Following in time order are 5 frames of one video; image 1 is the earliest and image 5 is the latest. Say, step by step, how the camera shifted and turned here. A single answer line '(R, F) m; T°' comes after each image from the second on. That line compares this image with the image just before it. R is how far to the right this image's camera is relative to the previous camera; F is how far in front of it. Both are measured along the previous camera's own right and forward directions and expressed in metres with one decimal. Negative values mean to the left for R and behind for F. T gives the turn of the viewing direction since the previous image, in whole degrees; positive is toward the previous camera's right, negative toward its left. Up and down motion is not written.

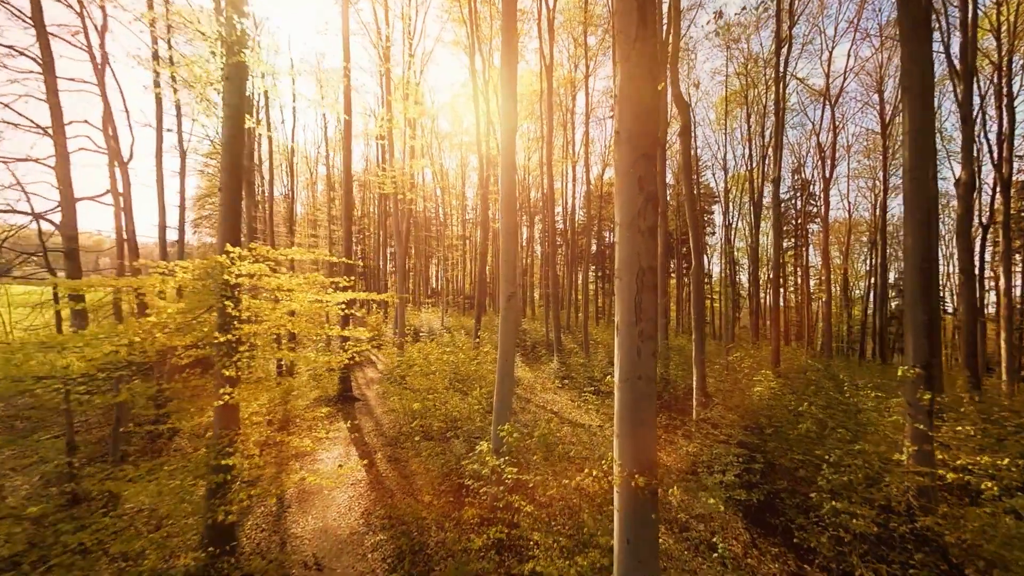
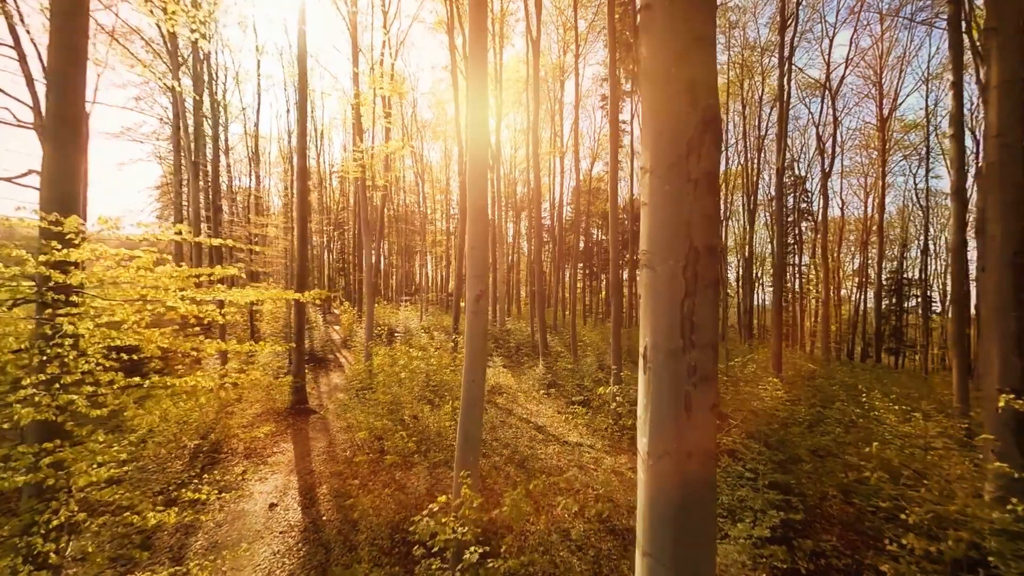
(+0.2, +1.3) m; +2°
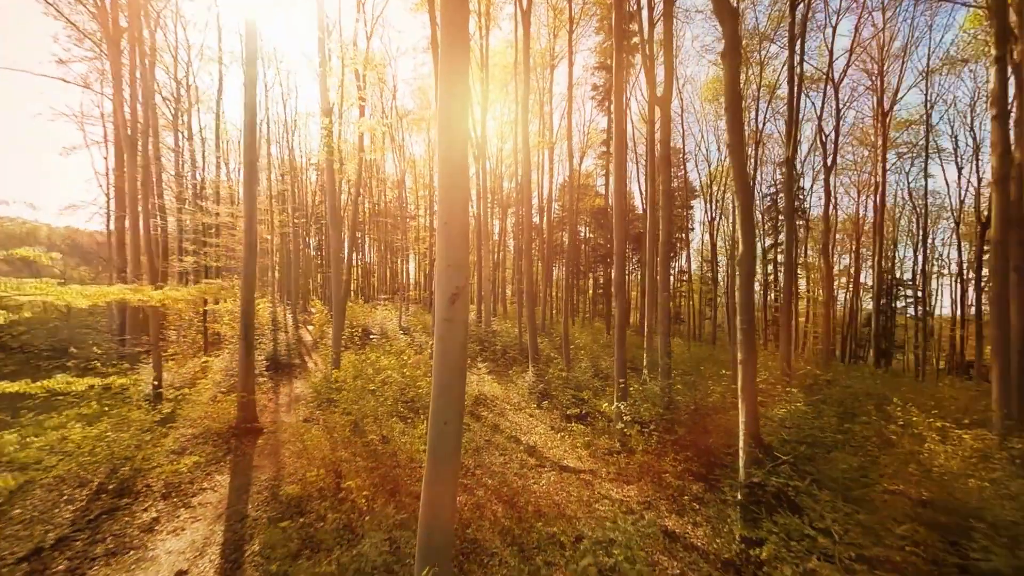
(0.0, +1.3) m; +2°
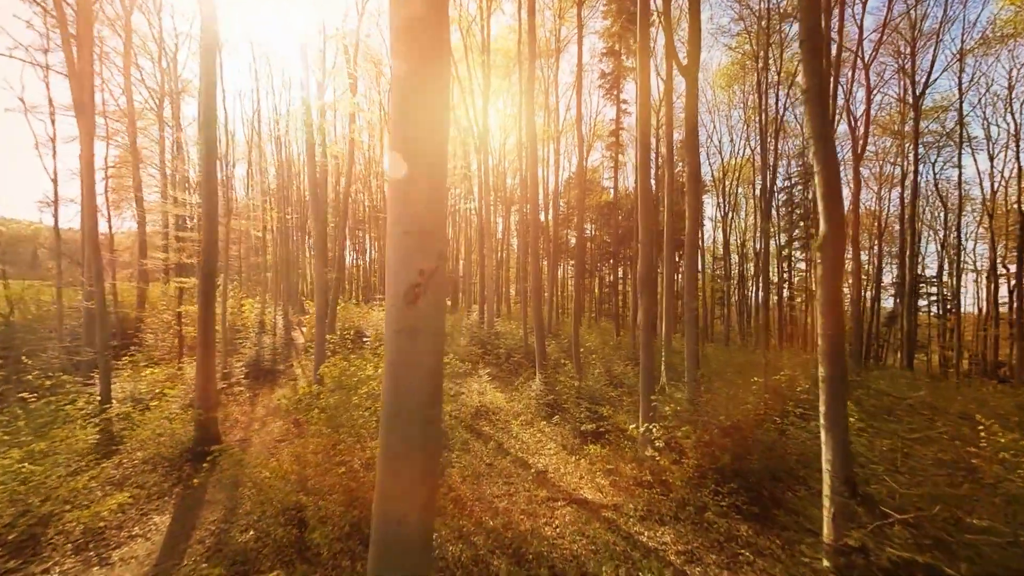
(0.0, +1.2) m; -1°
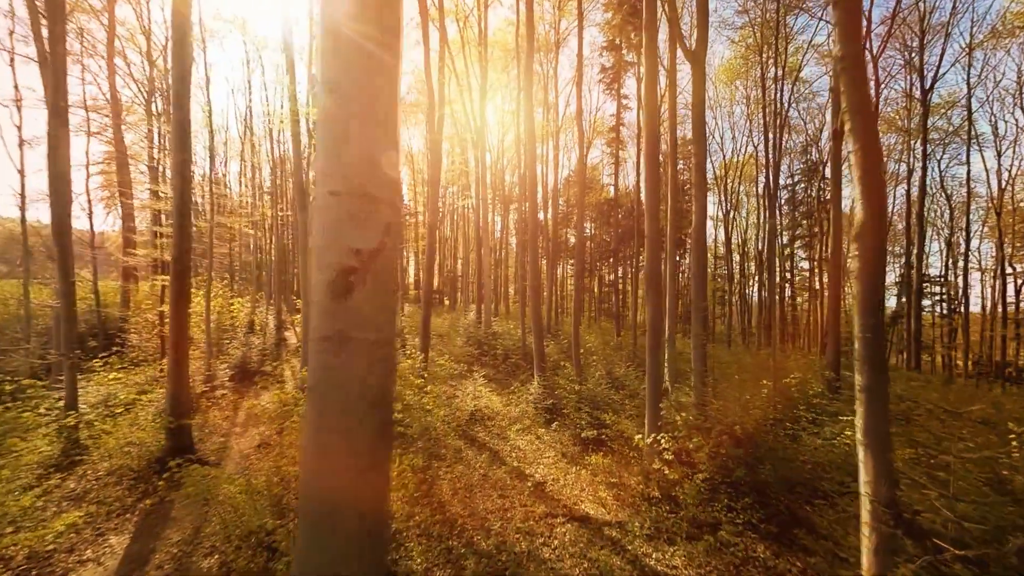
(+0.1, +0.5) m; 0°
